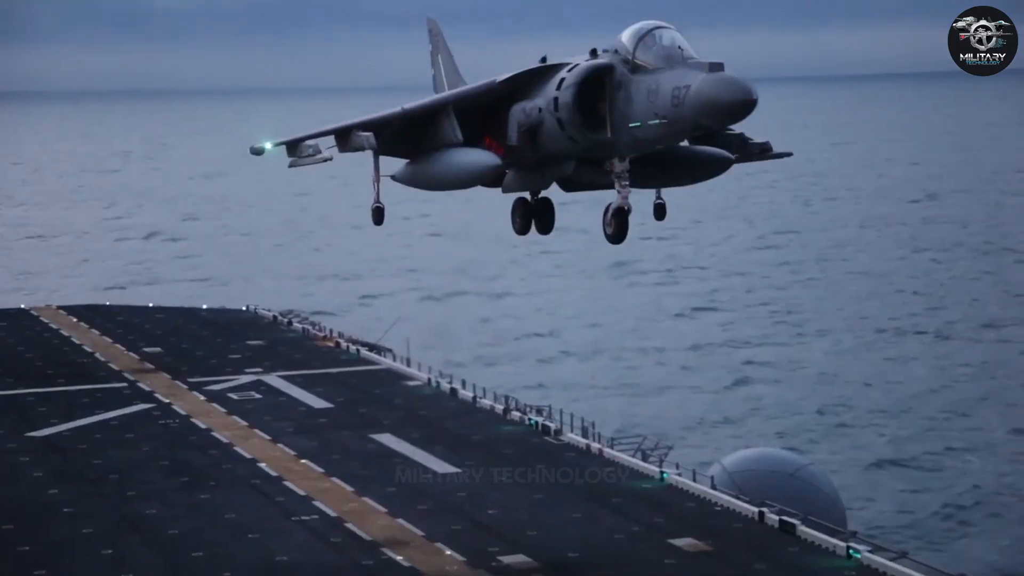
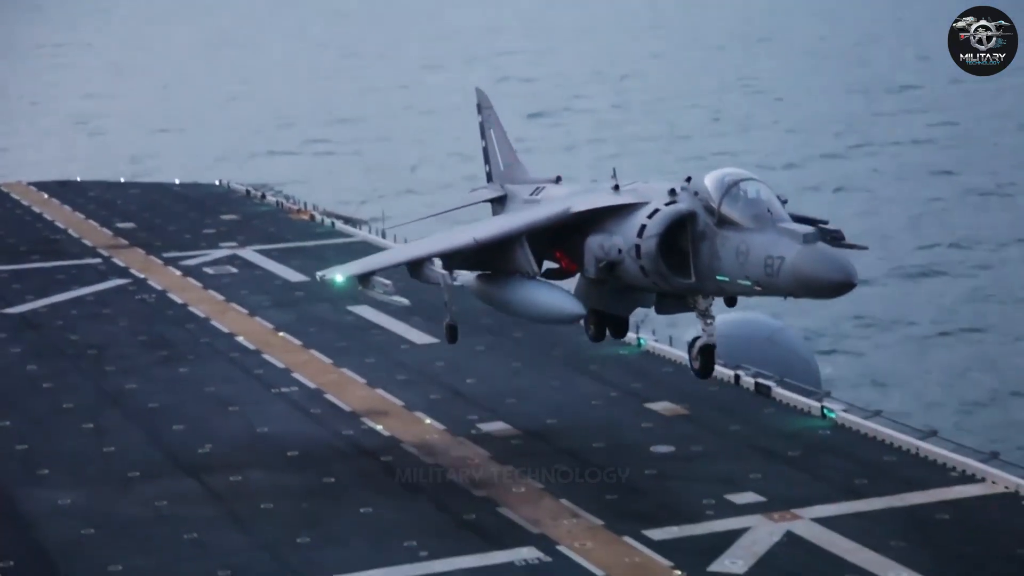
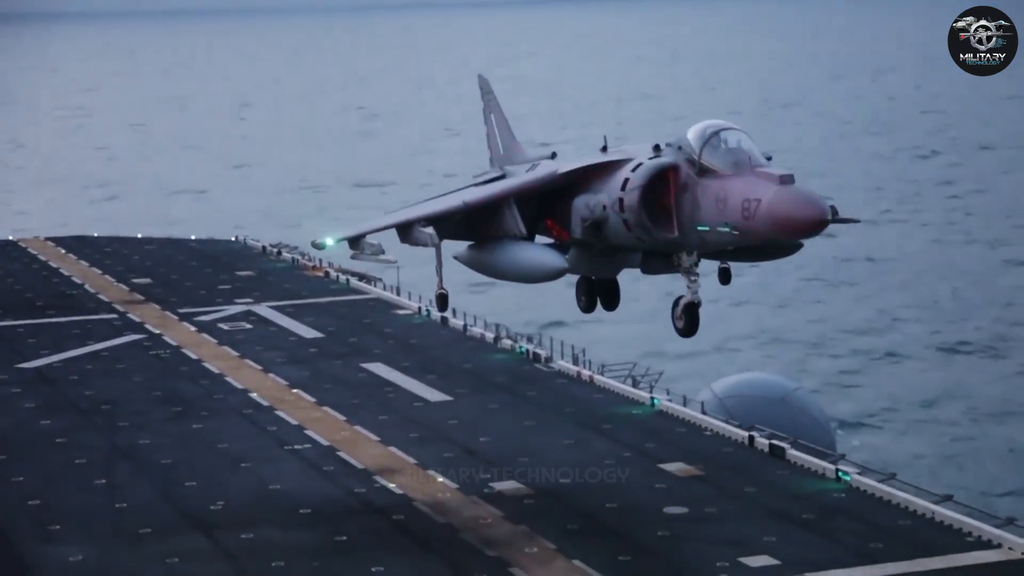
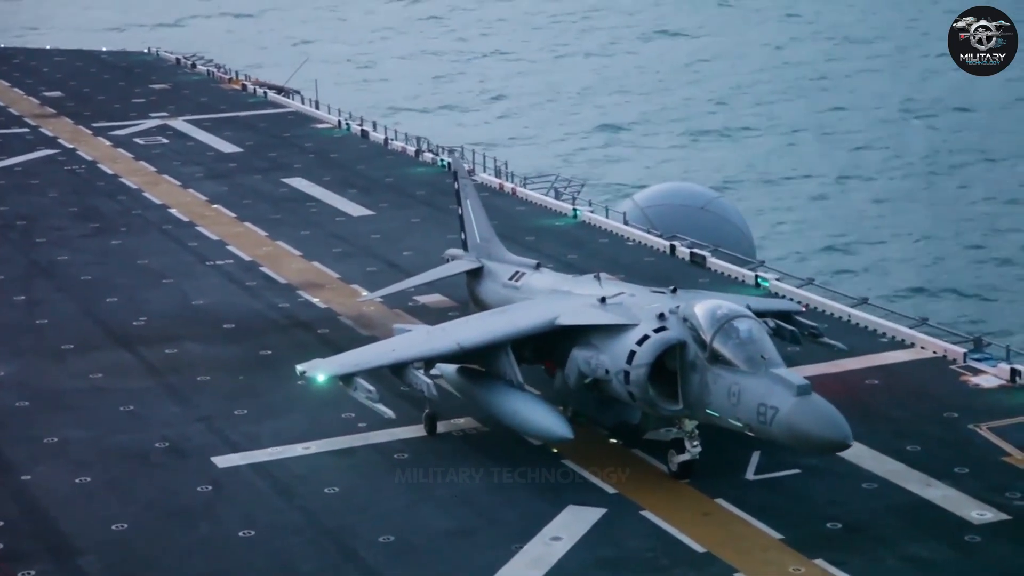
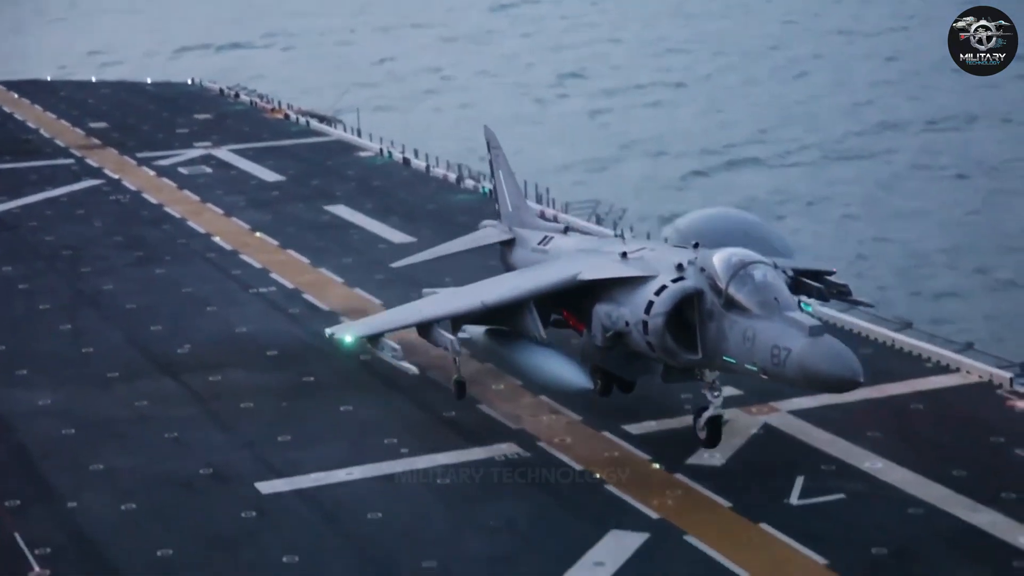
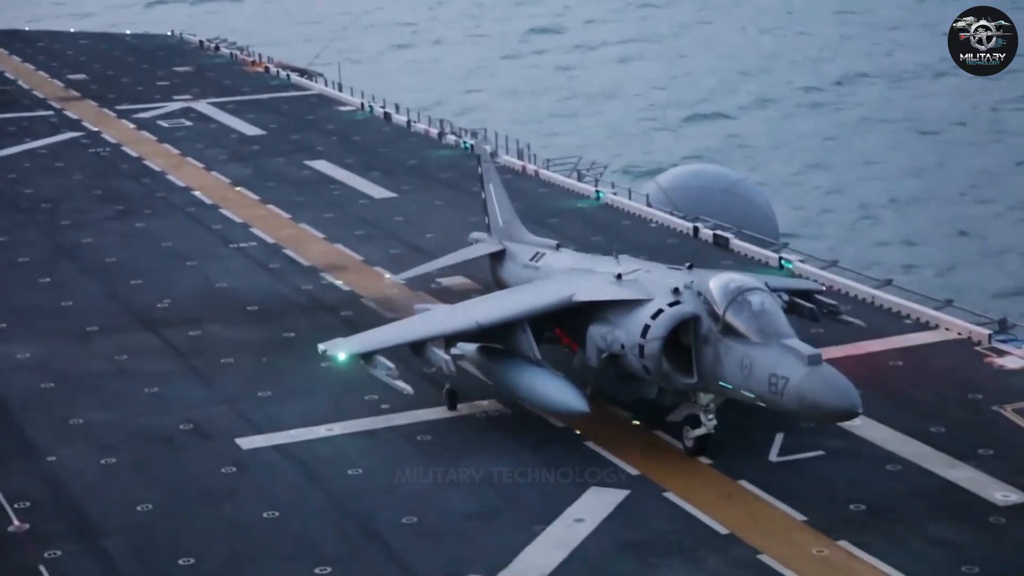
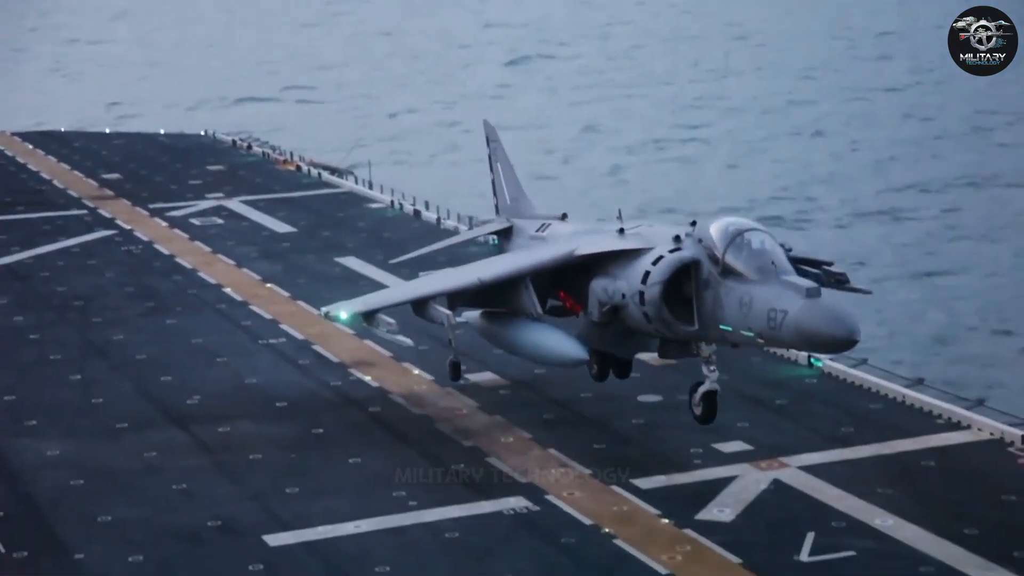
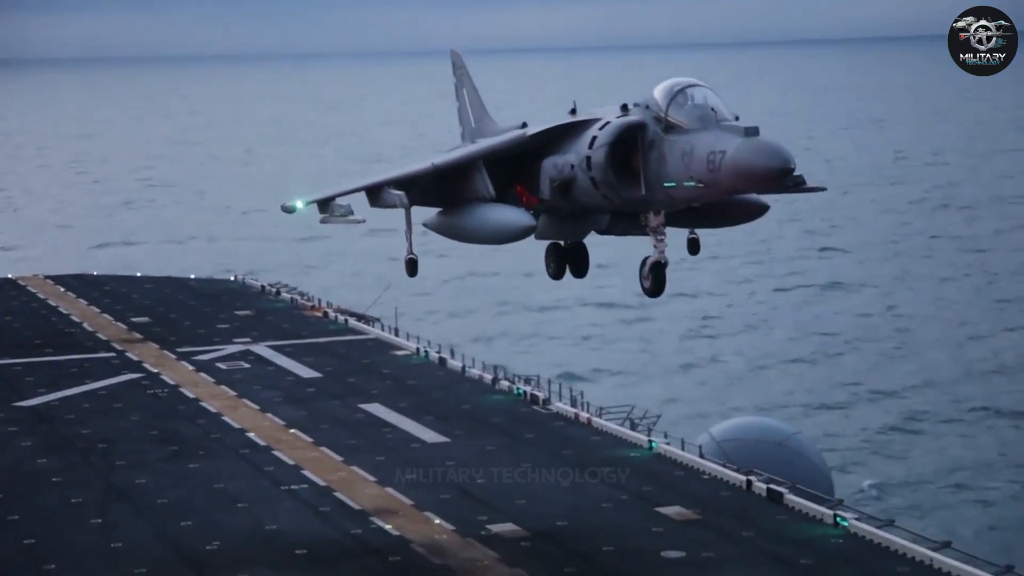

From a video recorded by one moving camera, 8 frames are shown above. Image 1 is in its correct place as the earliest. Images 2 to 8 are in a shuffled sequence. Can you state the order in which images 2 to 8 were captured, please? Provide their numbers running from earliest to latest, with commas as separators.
8, 3, 2, 7, 5, 6, 4
